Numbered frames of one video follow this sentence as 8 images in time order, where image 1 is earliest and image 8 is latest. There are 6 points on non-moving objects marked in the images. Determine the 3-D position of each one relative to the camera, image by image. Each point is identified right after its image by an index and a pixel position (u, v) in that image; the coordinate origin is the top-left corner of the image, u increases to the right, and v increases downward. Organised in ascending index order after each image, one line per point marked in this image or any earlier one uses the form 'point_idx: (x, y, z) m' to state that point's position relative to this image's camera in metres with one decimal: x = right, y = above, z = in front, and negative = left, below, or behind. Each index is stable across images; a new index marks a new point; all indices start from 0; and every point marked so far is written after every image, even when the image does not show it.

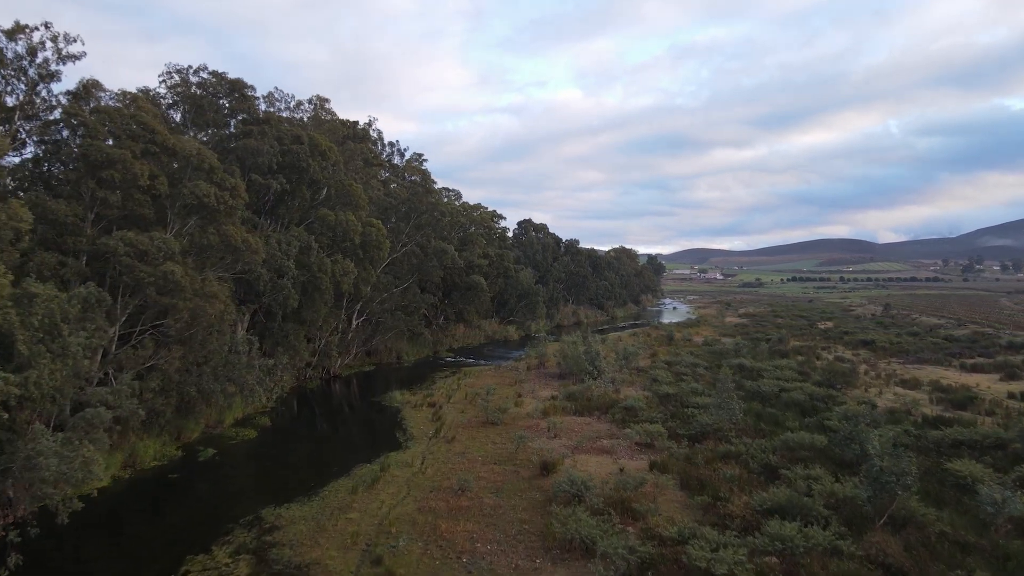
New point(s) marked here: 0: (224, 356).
0: (-8.5, -2.0, +16.0) m
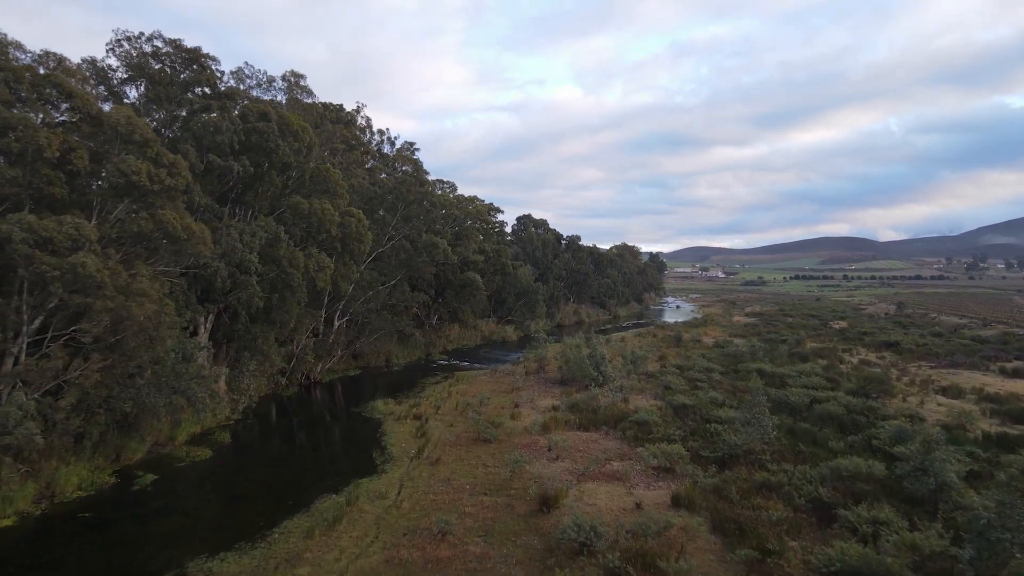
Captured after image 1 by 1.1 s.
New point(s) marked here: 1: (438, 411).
0: (-8.6, -1.9, +13.7) m
1: (-2.5, -4.3, +18.7) m
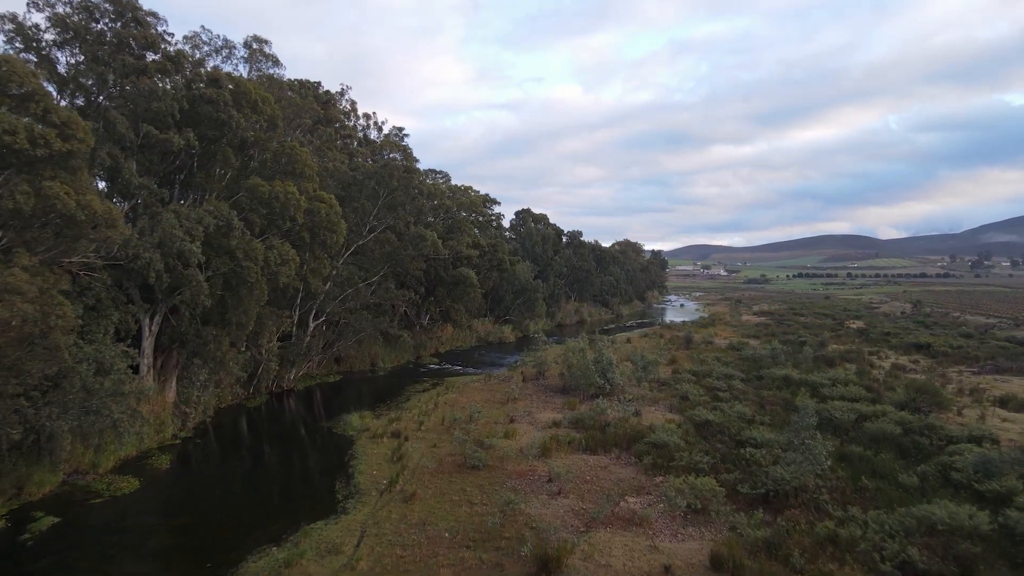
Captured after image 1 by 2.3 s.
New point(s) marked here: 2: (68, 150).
0: (-8.8, -1.8, +11.0) m
1: (-2.7, -4.2, +16.1) m
2: (-7.8, +2.4, +9.5) m
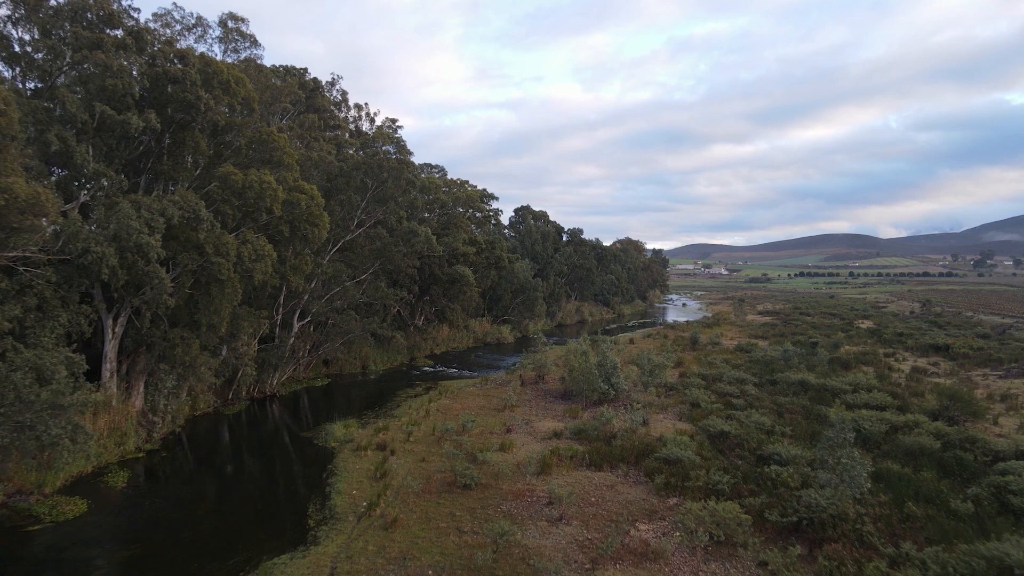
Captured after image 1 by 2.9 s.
0: (-8.9, -1.8, +9.7) m
1: (-2.8, -4.2, +14.8) m
2: (-7.9, +2.4, +8.2) m
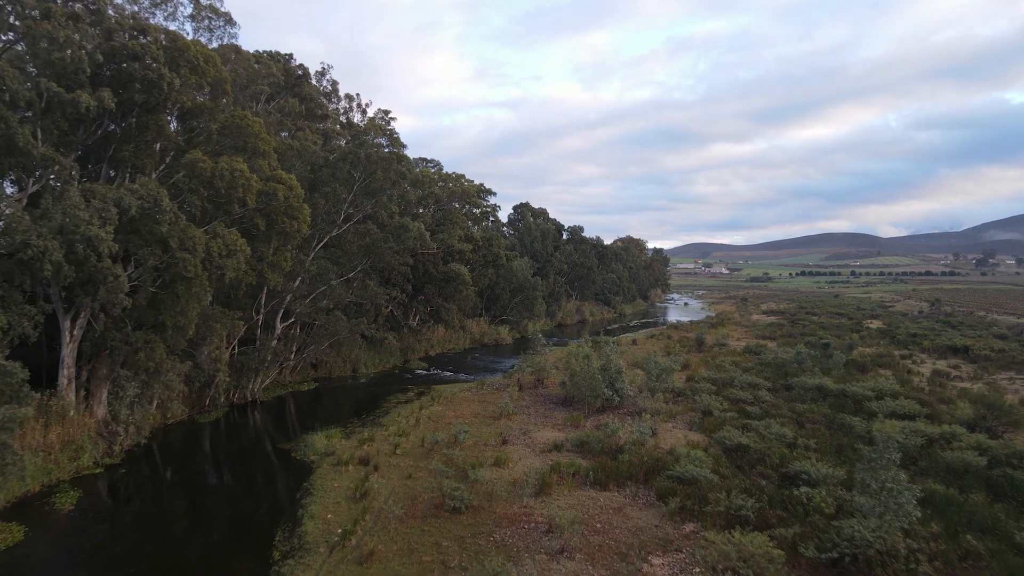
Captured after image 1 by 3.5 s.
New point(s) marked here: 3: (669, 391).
0: (-9.0, -1.8, +8.4) m
1: (-2.9, -4.1, +13.5) m
2: (-8.0, +2.5, +6.8) m
3: (+5.5, -3.6, +19.0) m
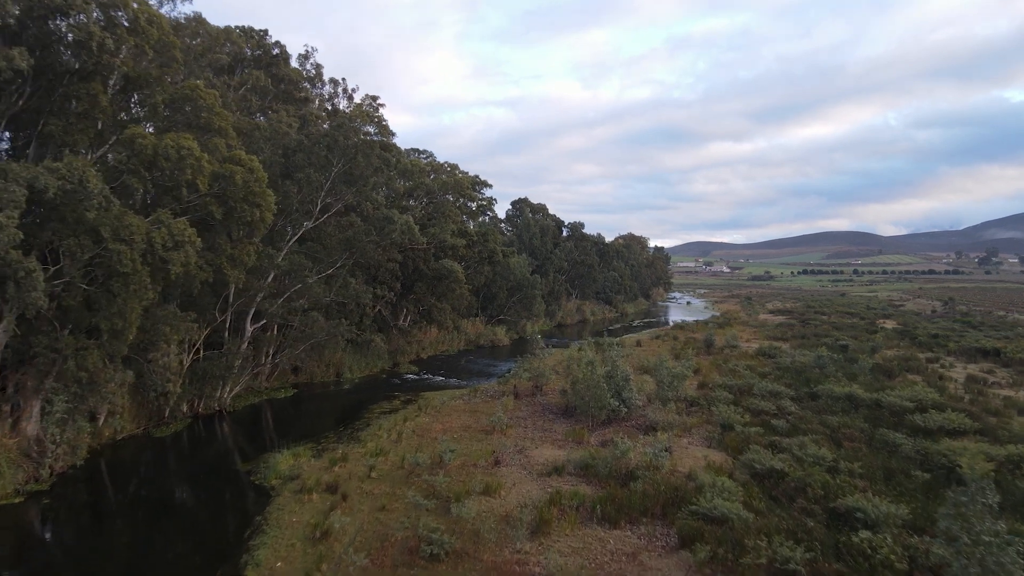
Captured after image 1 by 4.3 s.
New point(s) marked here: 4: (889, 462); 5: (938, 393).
0: (-9.1, -1.7, +6.5) m
1: (-3.1, -4.1, +11.6) m
2: (-8.1, +2.5, +4.9) m
3: (+5.3, -3.5, +17.1) m
4: (+7.7, -3.6, +11.1) m
5: (+13.6, -3.3, +17.4) m
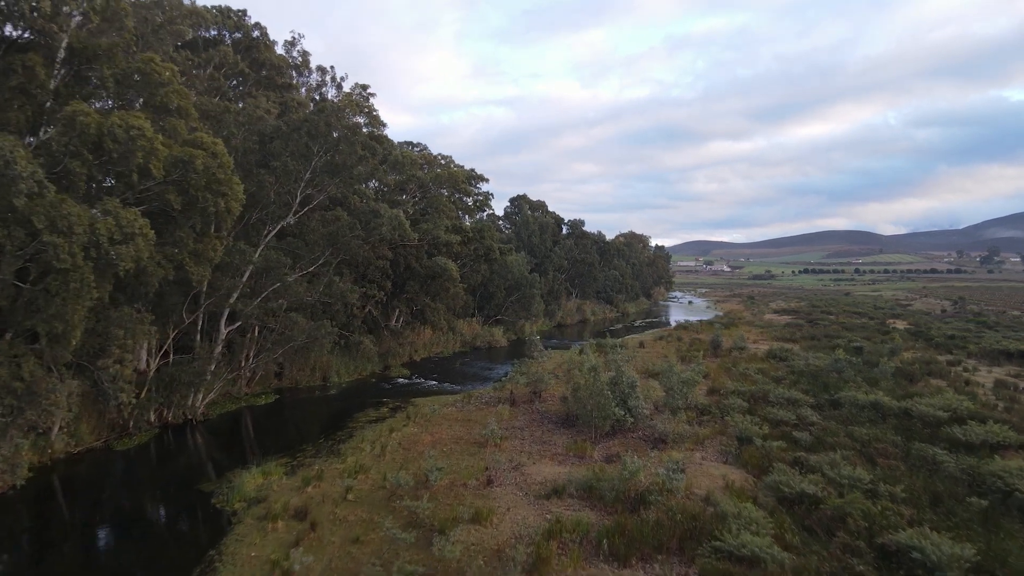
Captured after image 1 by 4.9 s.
0: (-9.2, -1.7, +5.1) m
1: (-3.2, -4.0, +10.2) m
2: (-8.2, +2.5, +3.6) m
3: (+5.2, -3.5, +15.8) m
4: (+7.6, -3.5, +9.7) m
5: (+13.5, -3.3, +16.0) m
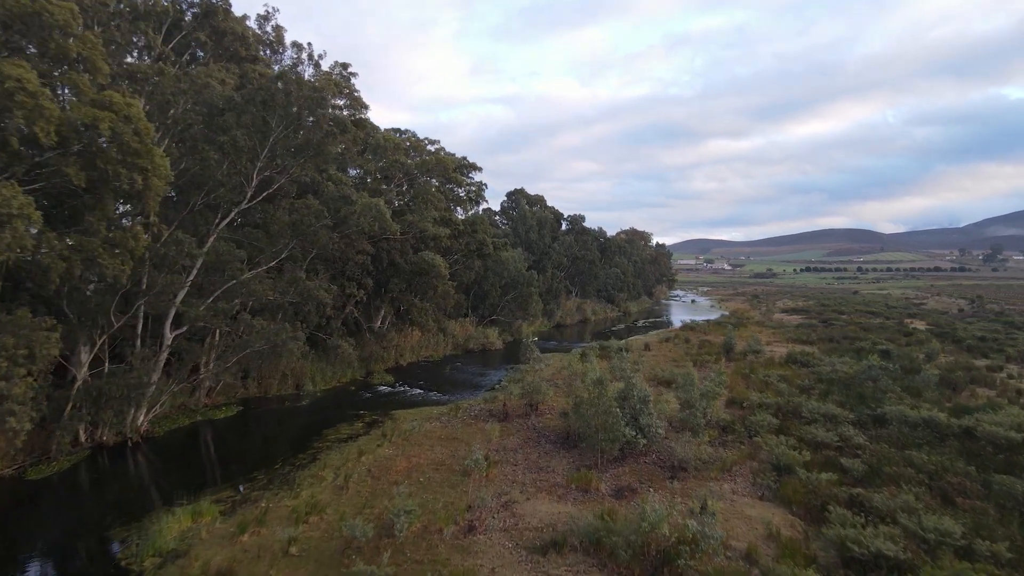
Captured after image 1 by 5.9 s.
0: (-9.4, -1.7, +2.8) m
1: (-3.4, -4.0, +8.0) m
2: (-8.4, +2.6, +1.3) m
3: (+5.0, -3.4, +13.6) m
4: (+7.4, -3.5, +7.5) m
5: (+13.3, -3.2, +13.8) m
